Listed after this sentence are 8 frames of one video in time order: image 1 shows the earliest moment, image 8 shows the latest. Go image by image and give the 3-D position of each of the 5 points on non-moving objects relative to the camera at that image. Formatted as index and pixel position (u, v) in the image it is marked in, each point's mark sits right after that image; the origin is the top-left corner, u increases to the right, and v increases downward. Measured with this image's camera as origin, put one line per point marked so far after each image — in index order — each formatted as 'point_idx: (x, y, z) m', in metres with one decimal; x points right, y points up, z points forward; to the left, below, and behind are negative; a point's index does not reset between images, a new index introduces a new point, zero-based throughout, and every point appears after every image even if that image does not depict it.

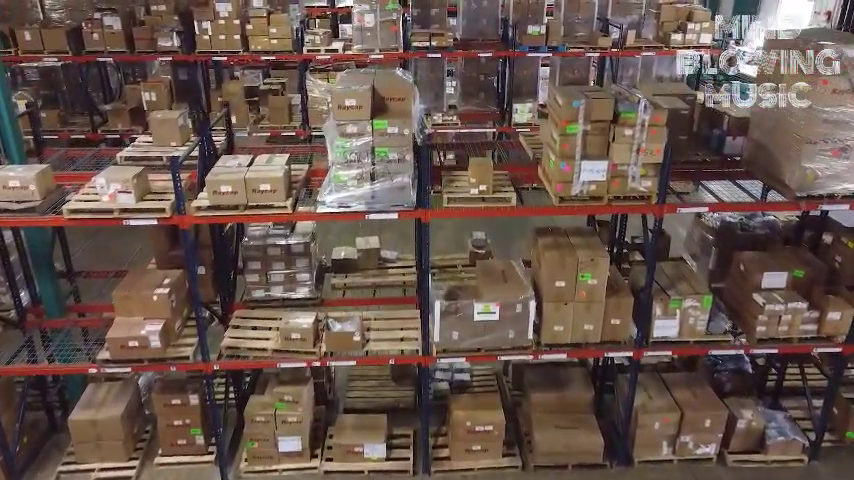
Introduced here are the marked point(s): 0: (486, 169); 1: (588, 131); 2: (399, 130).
0: (+0.5, +0.5, +4.8) m
1: (+1.2, +0.8, +4.6) m
2: (-0.2, +0.8, +4.5) m
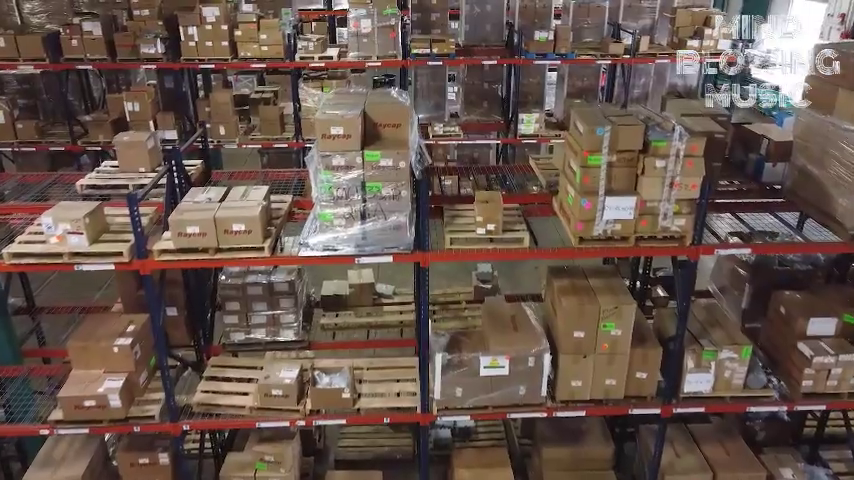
0: (+0.5, +0.2, +4.2) m
1: (+1.2, +0.5, +4.0) m
2: (-0.2, +0.5, +3.9) m
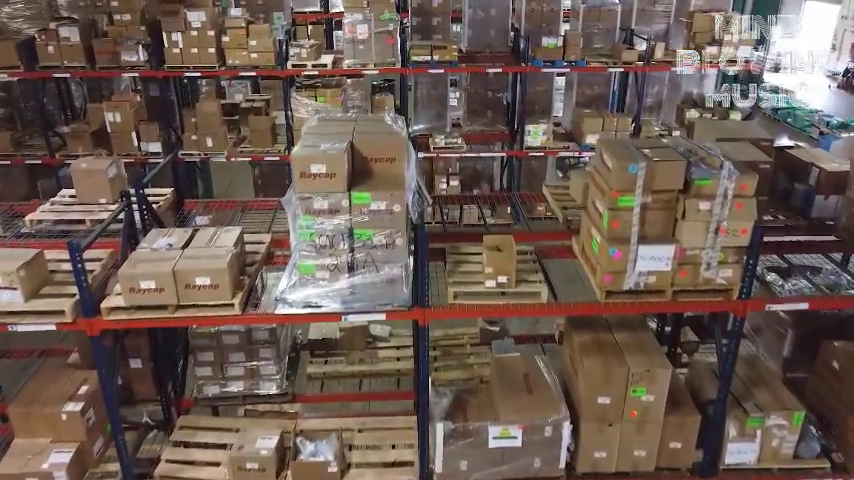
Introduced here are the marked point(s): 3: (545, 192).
0: (+0.5, -0.1, +3.5) m
1: (+1.2, +0.2, +3.4) m
2: (-0.2, +0.2, +3.3) m
3: (+0.9, +0.4, +4.8) m
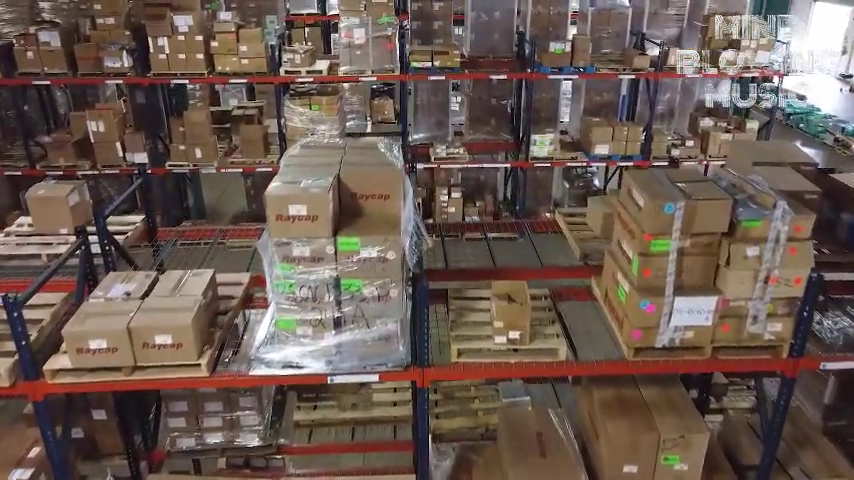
0: (+0.5, -0.3, +3.0) m
1: (+1.2, 0.0, +2.9) m
2: (-0.2, -0.1, +2.8) m
3: (+0.9, +0.1, +4.4) m
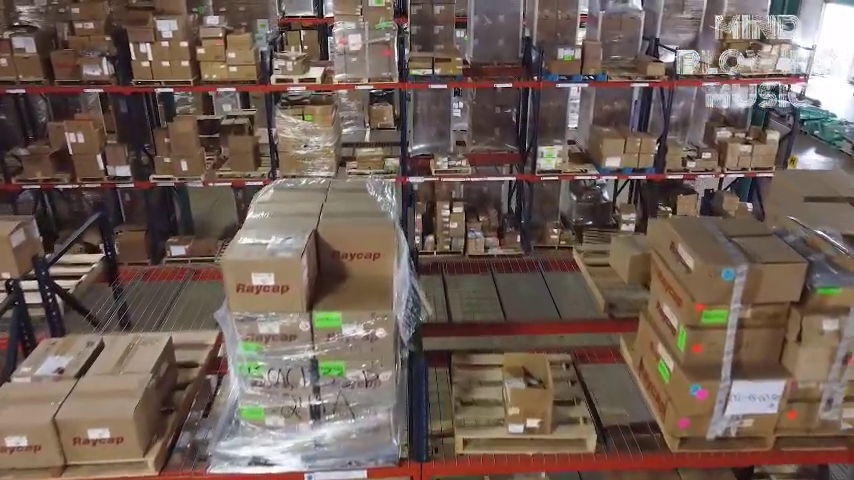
0: (+0.5, -0.6, +2.5) m
1: (+1.2, -0.3, +2.3) m
2: (-0.2, -0.3, +2.2) m
3: (+0.9, -0.1, +3.8) m
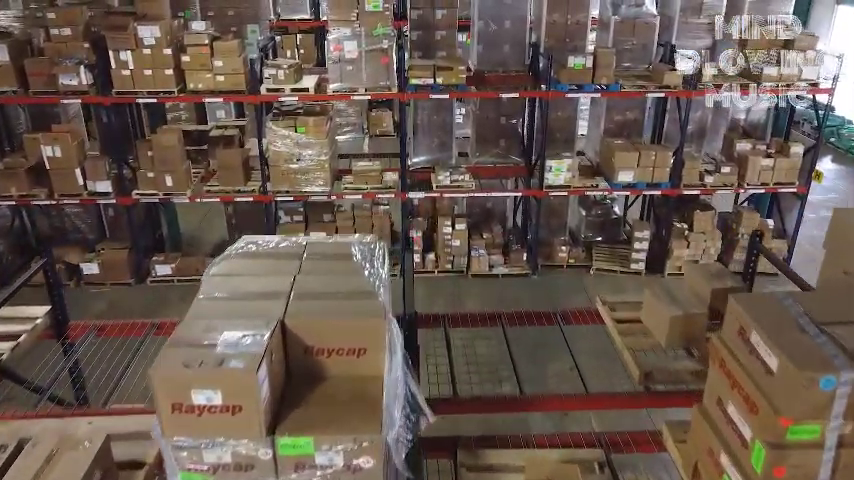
0: (+0.5, -0.8, +1.9) m
1: (+1.2, -0.6, +1.8) m
2: (-0.2, -0.6, +1.7) m
3: (+0.9, -0.4, +3.3) m
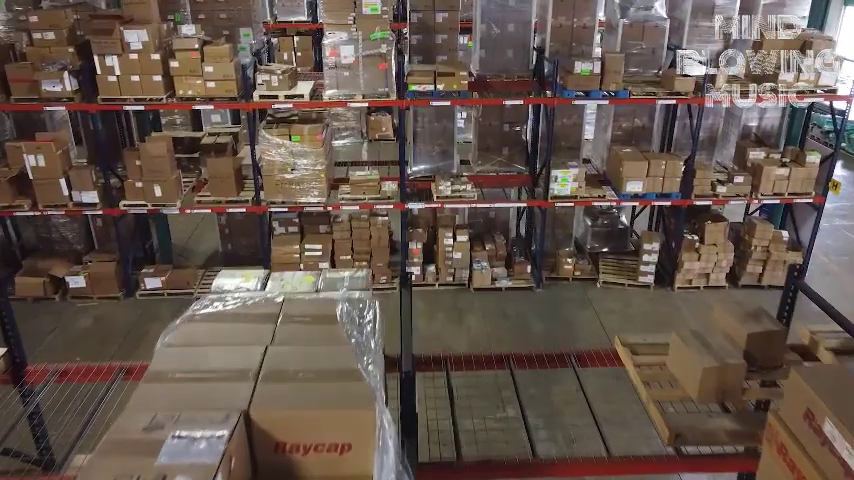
0: (+0.5, -1.0, +1.6) m
1: (+1.2, -0.7, +1.4) m
2: (-0.2, -0.7, +1.3) m
3: (+0.9, -0.5, +2.9) m
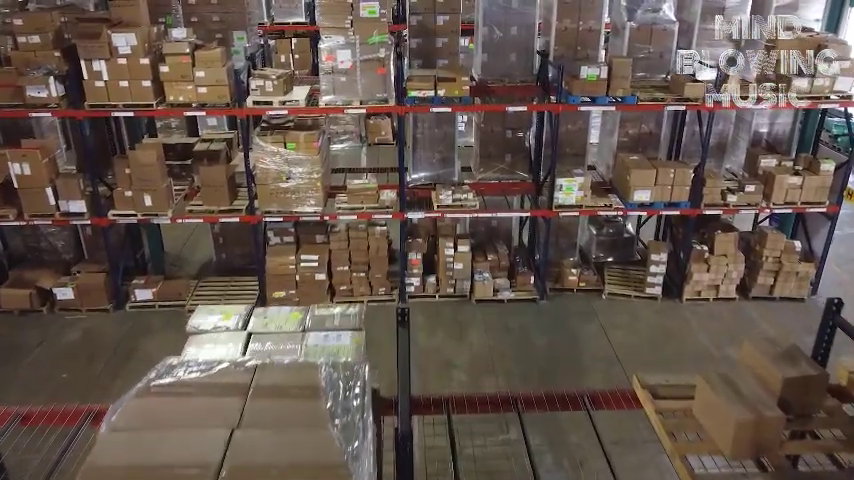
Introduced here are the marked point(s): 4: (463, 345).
0: (+0.4, -1.1, +1.3) m
1: (+1.2, -0.8, +1.1) m
2: (-0.2, -0.9, +1.0) m
3: (+0.9, -0.7, +2.6) m
4: (+0.4, -1.2, +7.5) m
